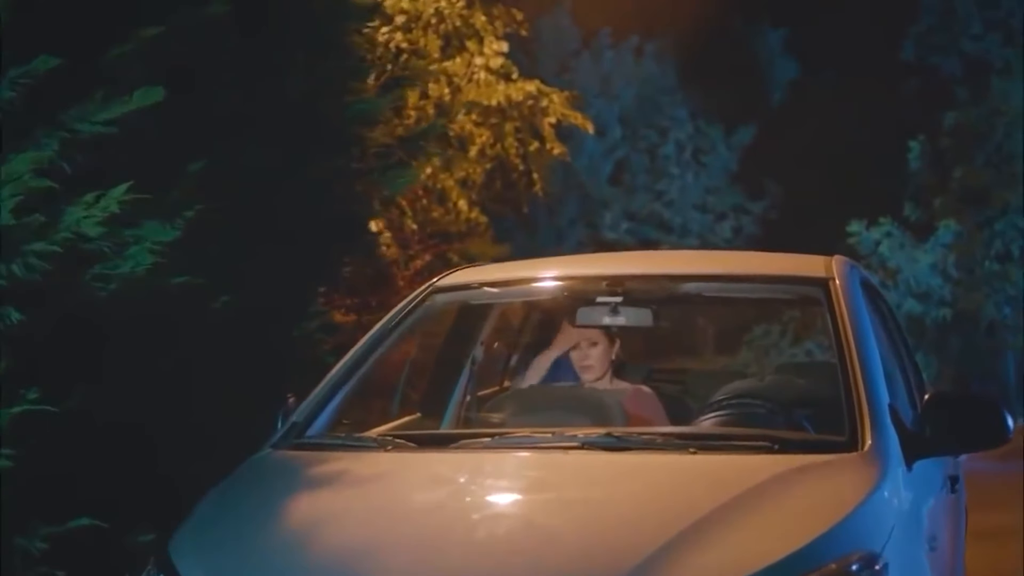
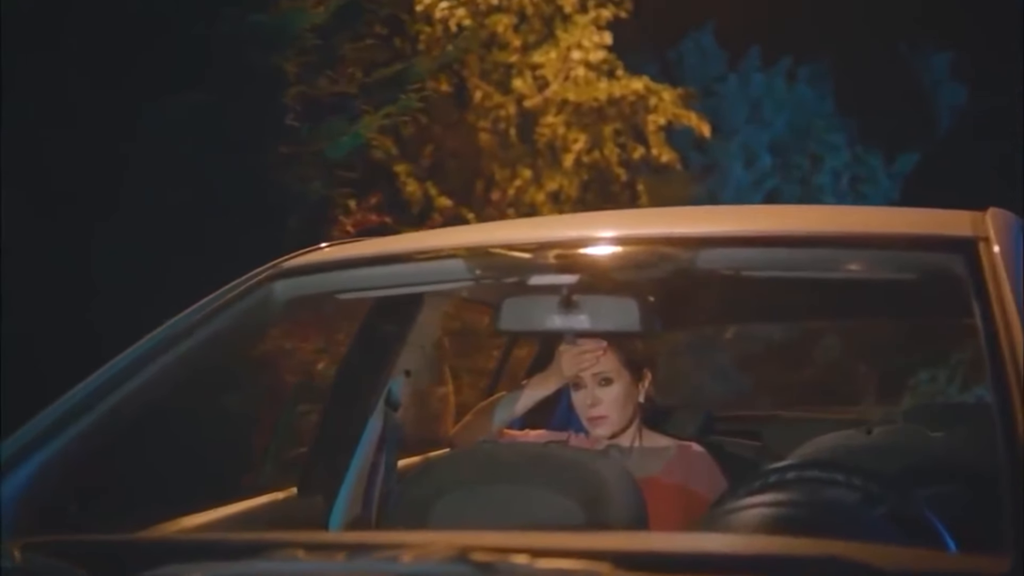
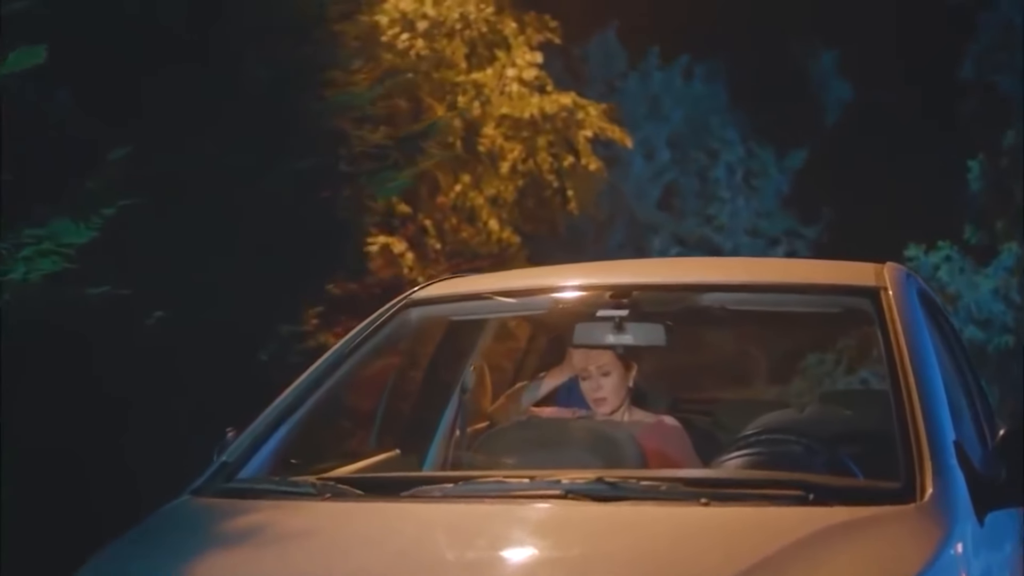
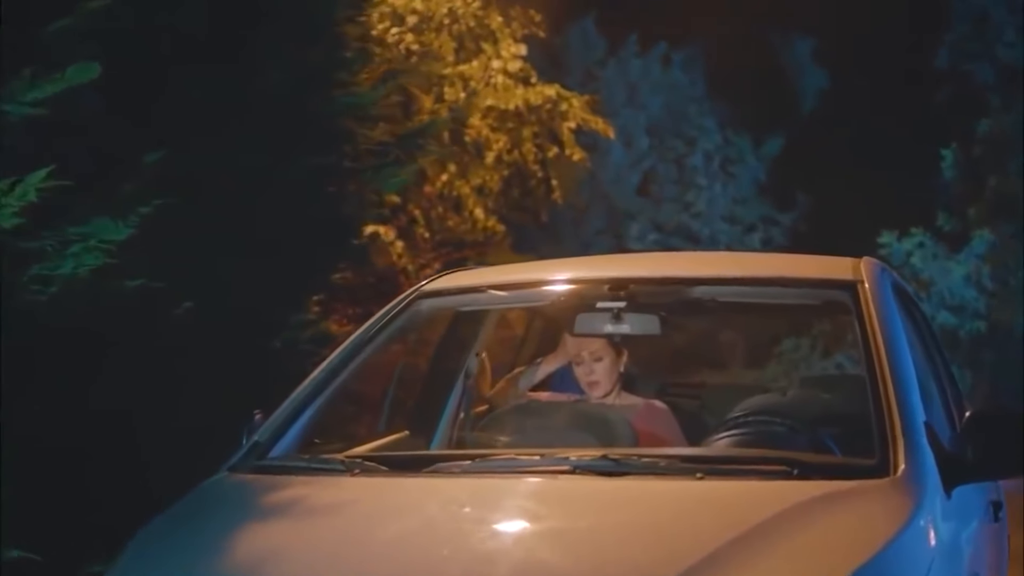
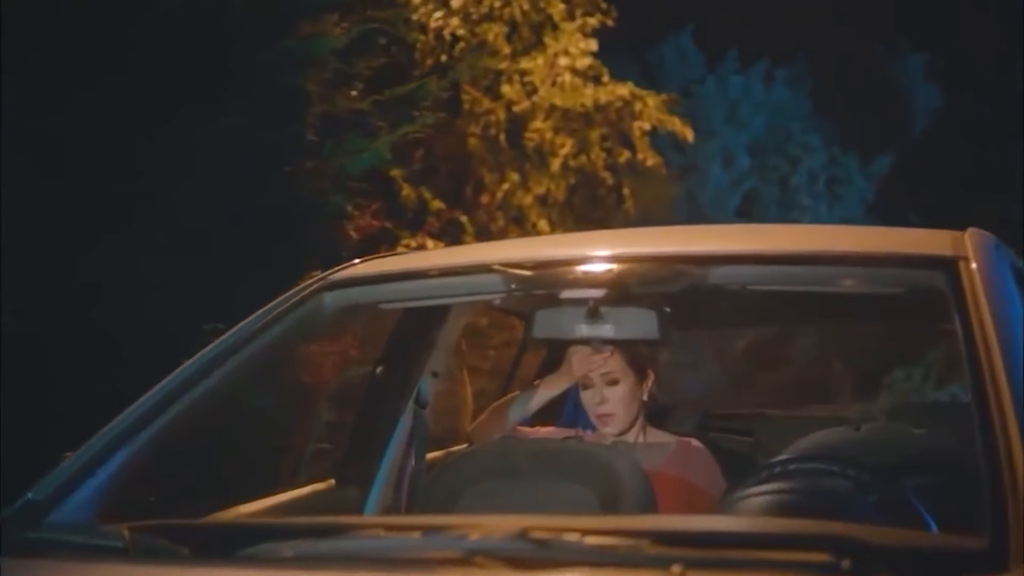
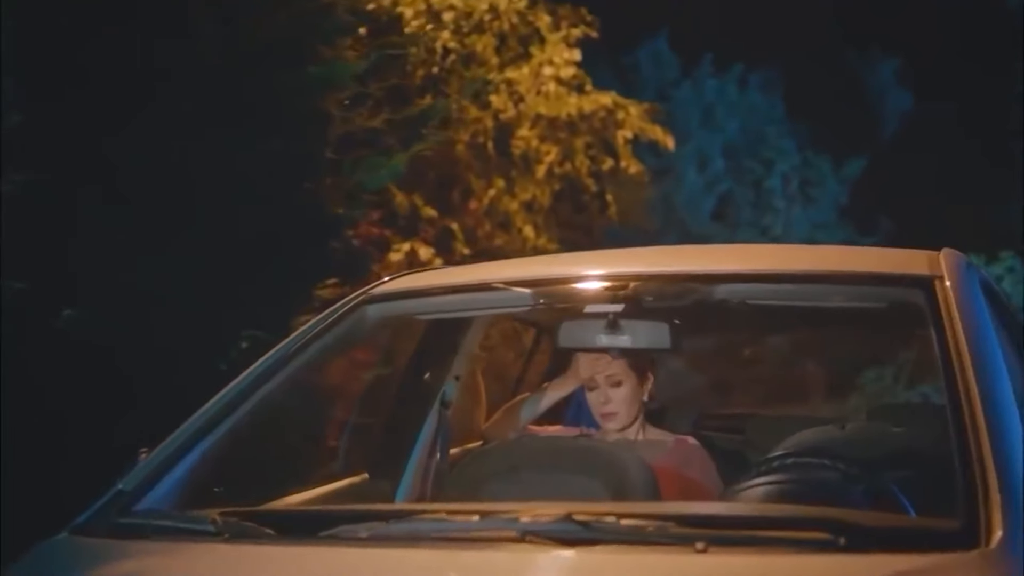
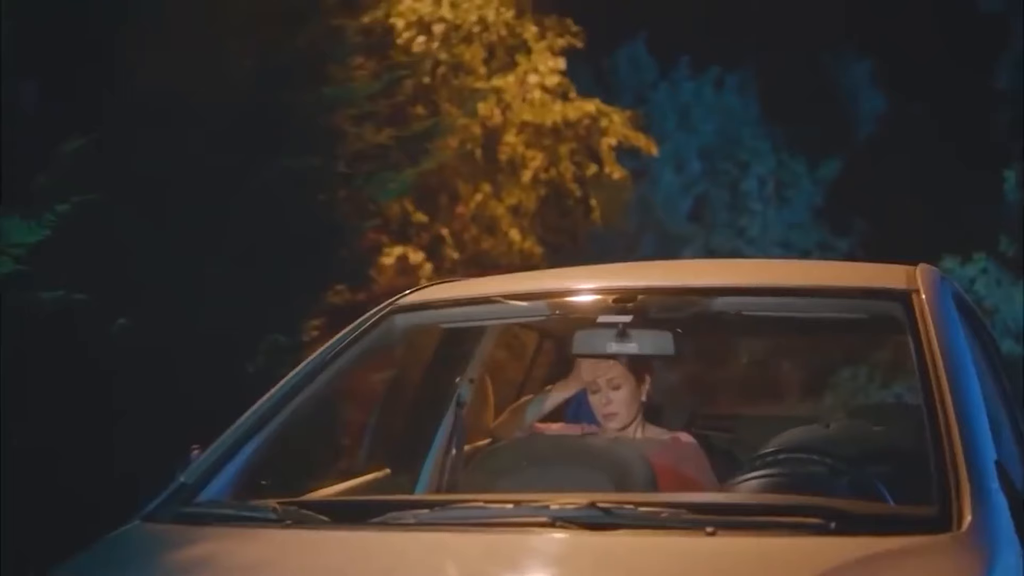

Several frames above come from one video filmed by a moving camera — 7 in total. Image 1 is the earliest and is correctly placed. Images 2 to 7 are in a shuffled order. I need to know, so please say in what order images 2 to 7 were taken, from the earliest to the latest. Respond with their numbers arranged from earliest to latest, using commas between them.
4, 3, 7, 6, 5, 2
